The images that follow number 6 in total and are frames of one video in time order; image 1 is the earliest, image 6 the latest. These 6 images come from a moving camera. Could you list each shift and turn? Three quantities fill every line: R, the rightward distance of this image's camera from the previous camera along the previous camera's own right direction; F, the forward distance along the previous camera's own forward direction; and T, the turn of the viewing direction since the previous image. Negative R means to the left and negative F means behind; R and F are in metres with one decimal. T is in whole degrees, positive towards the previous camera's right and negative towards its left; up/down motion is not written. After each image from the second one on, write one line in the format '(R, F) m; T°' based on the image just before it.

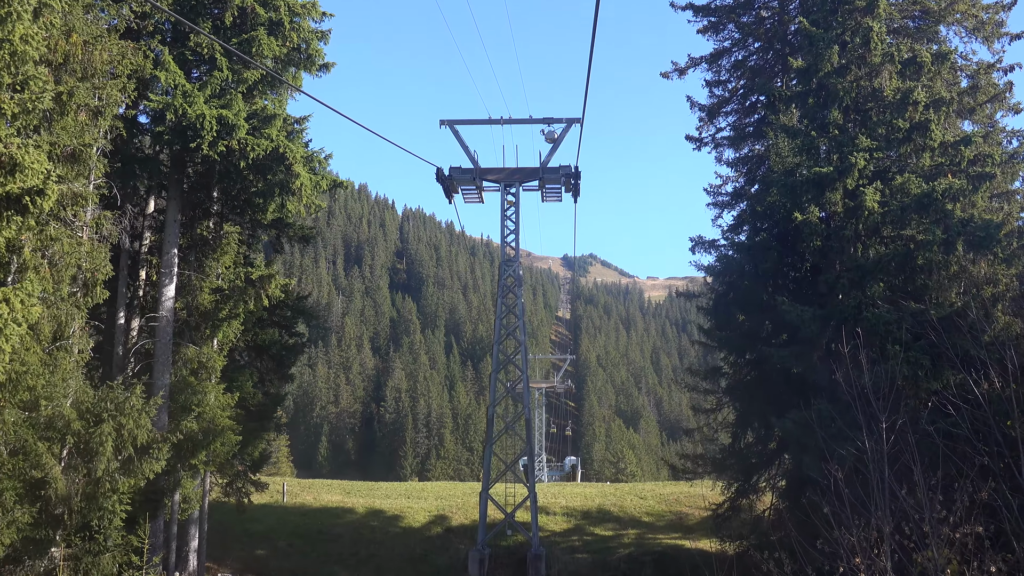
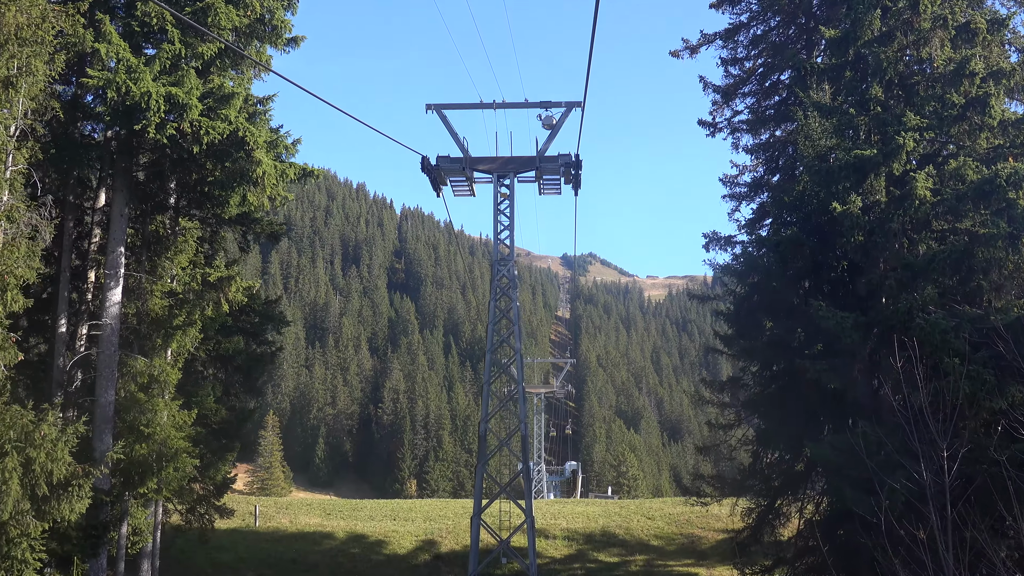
(+0.1, +1.9) m; 0°
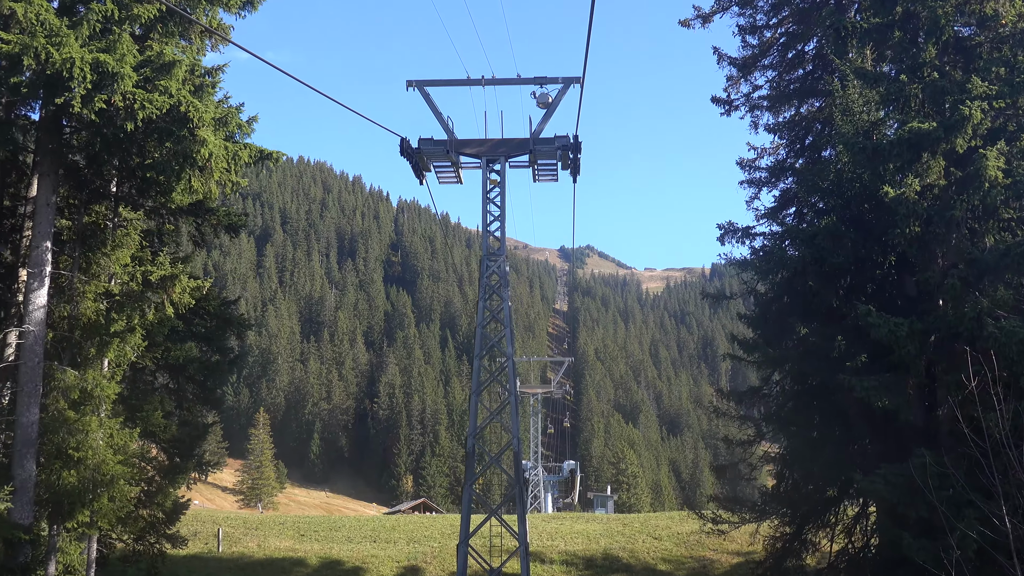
(+0.1, +1.9) m; 0°
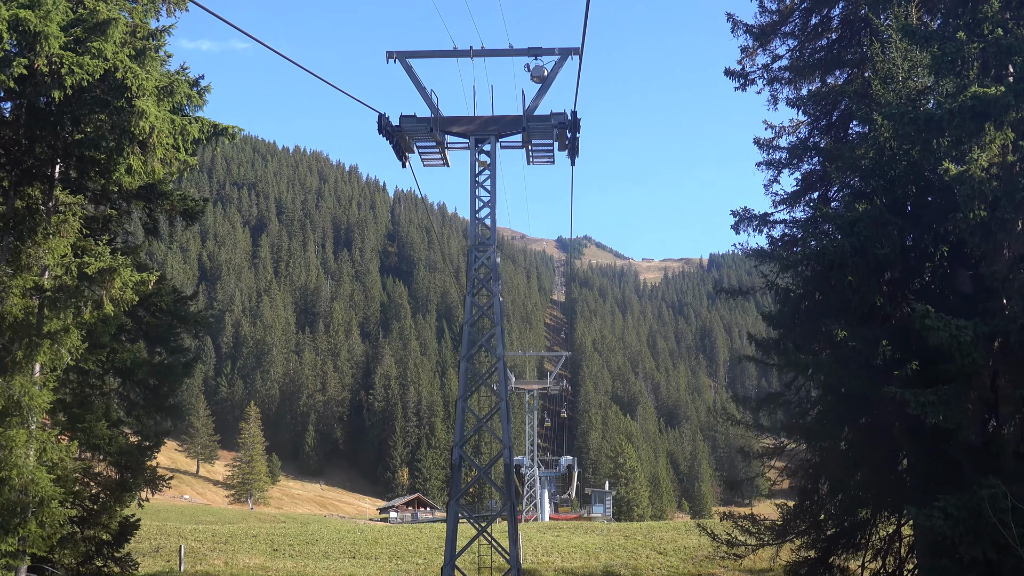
(+0.1, +1.5) m; 0°
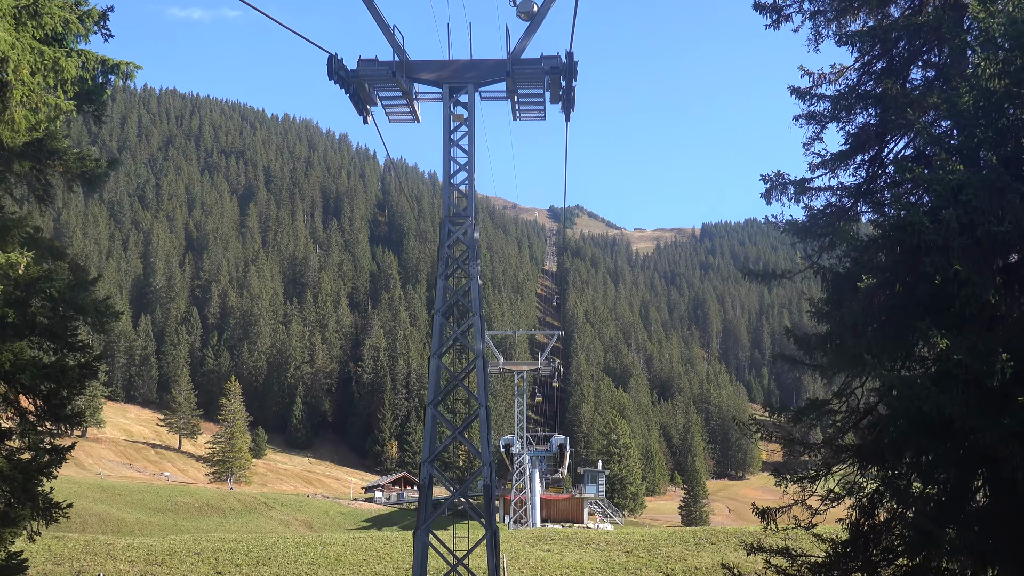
(+0.1, +2.5) m; 0°
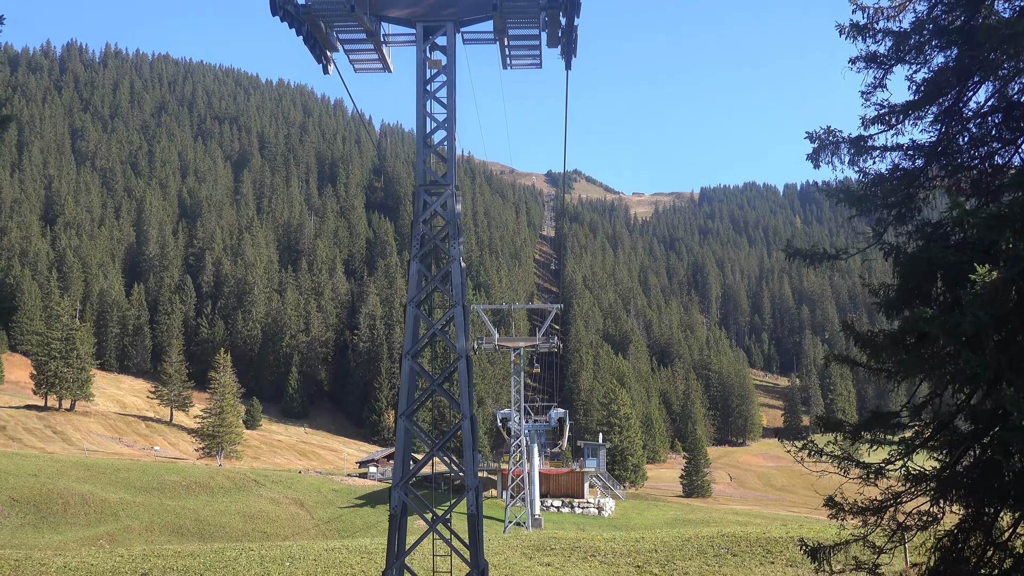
(+0.1, +2.1) m; 0°
